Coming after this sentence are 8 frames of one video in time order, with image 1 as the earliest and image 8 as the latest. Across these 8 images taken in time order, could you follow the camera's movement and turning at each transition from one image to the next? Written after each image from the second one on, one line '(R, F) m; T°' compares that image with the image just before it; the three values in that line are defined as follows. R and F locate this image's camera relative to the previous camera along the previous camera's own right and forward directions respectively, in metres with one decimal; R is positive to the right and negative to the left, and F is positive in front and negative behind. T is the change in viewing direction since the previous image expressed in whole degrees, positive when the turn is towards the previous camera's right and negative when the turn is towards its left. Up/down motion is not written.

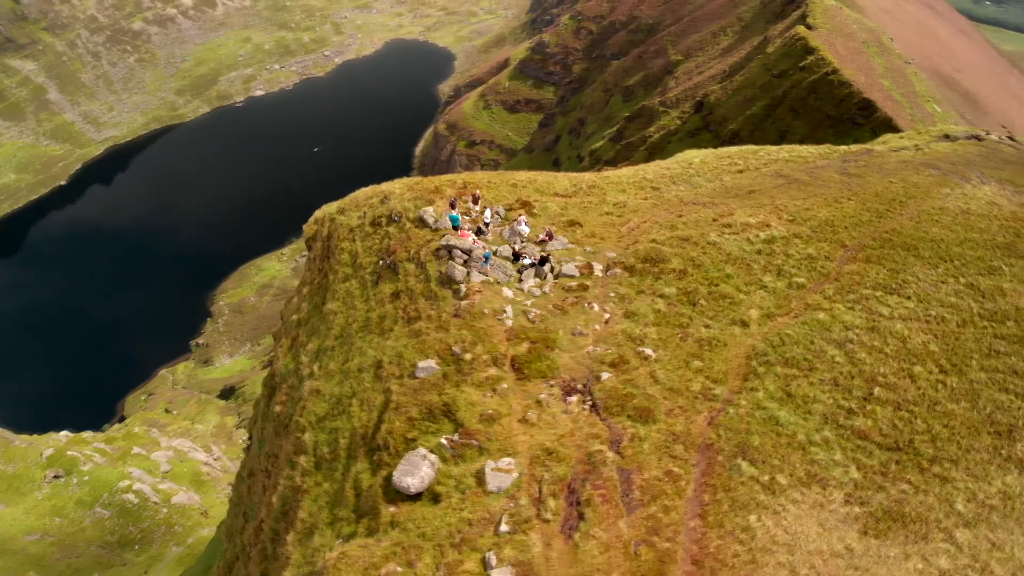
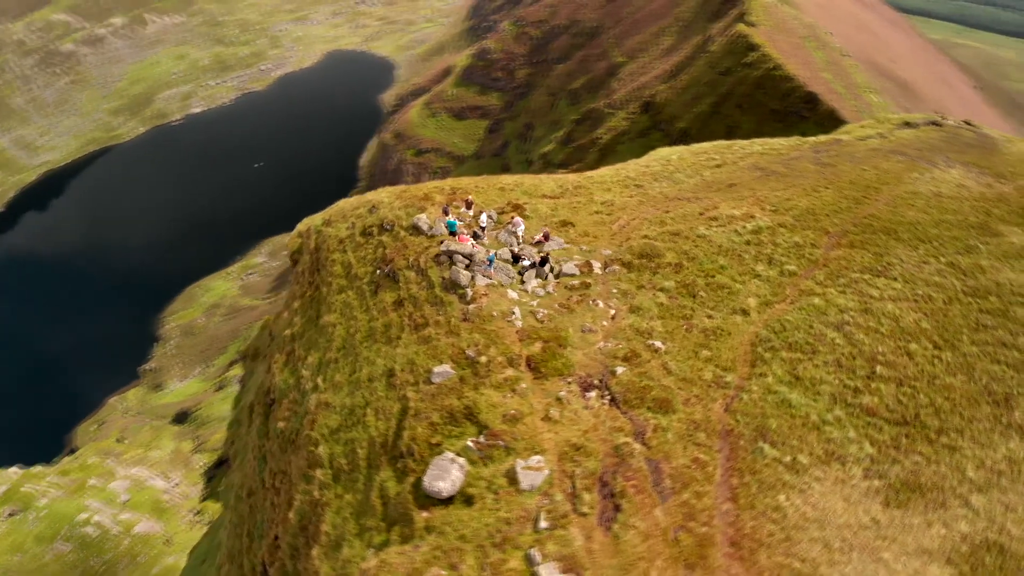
(-2.1, -0.3) m; +4°
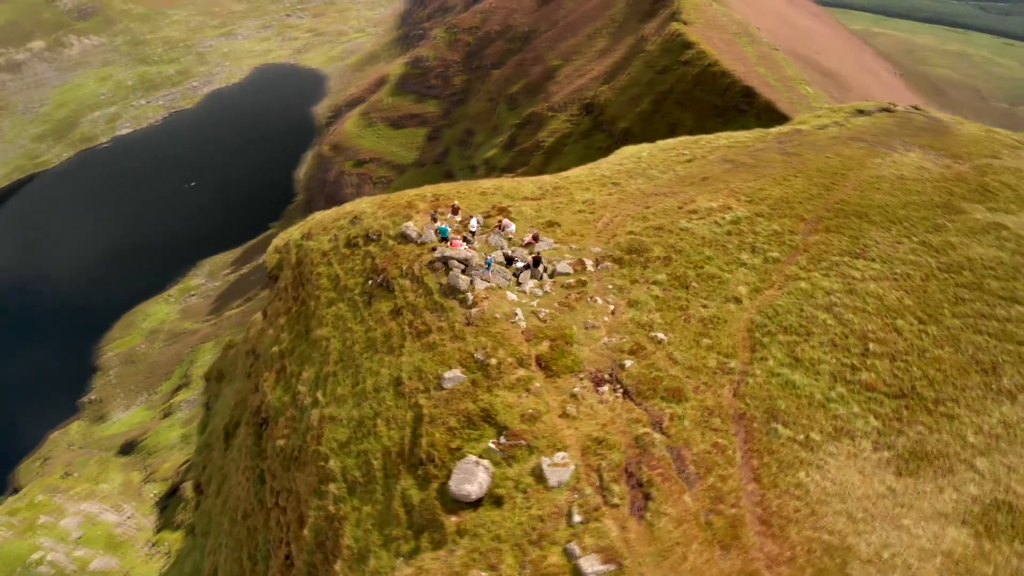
(-2.1, -0.2) m; +4°
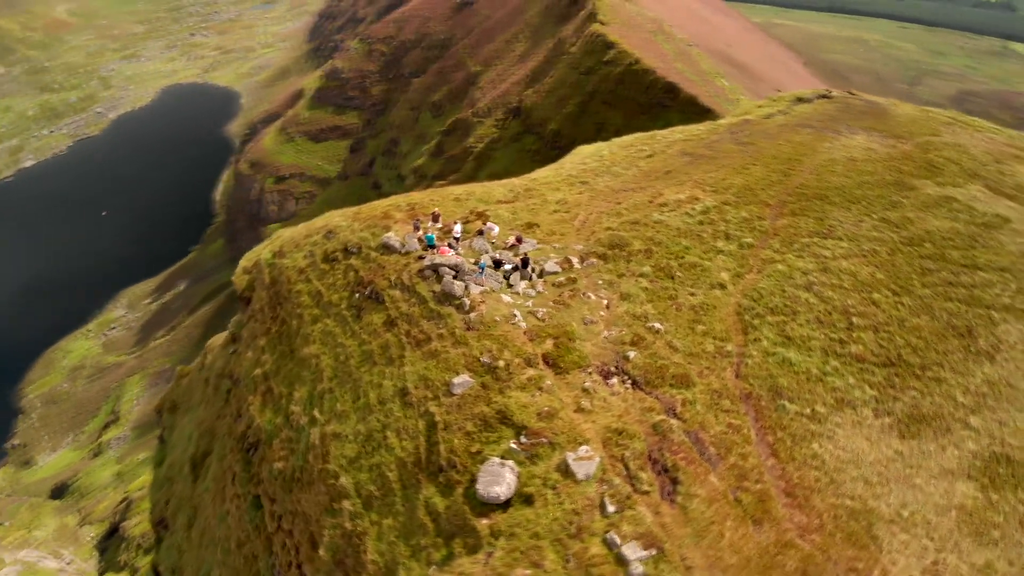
(-2.5, -0.2) m; +5°
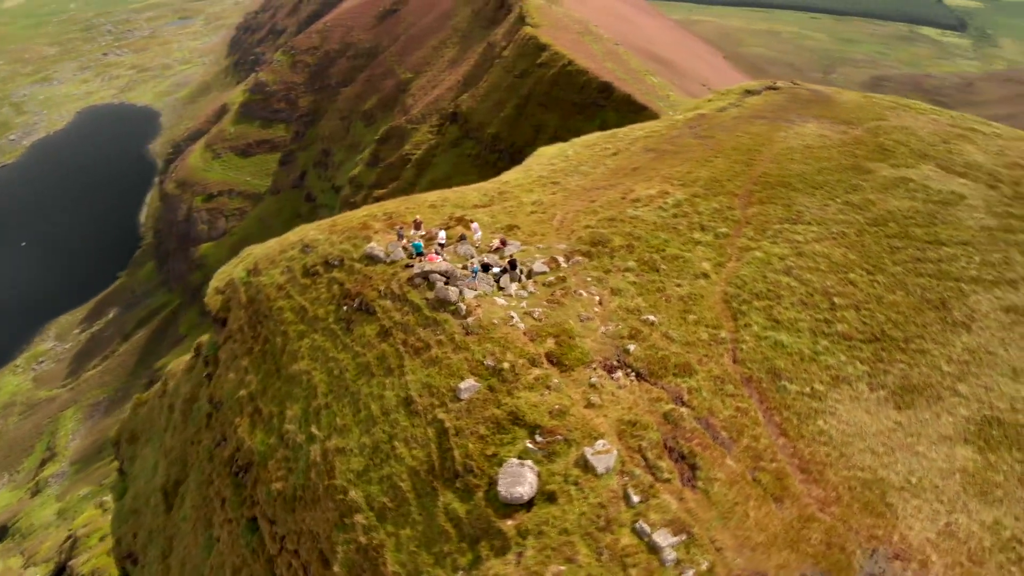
(-2.2, -0.2) m; +5°
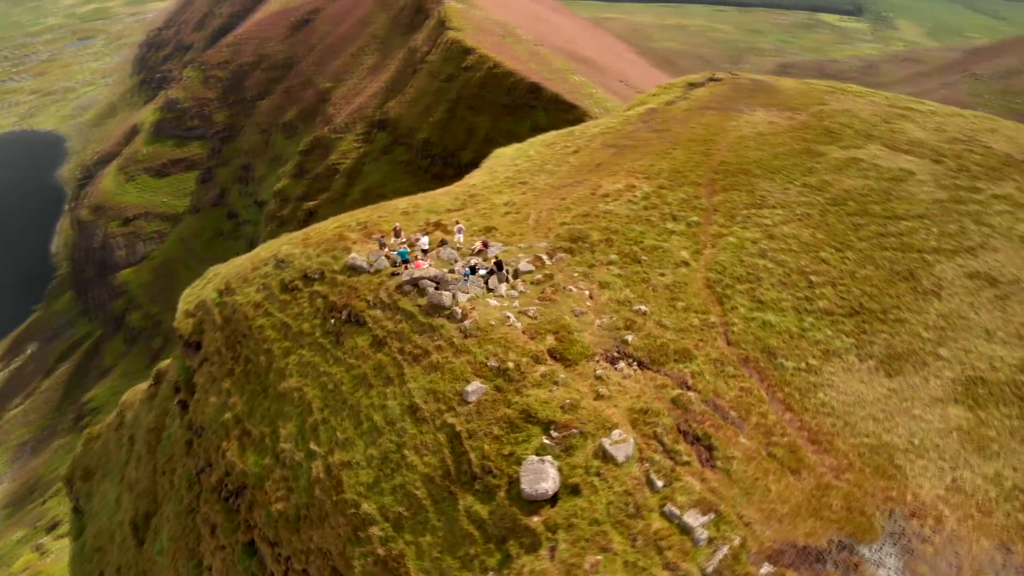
(-2.5, -0.1) m; +5°
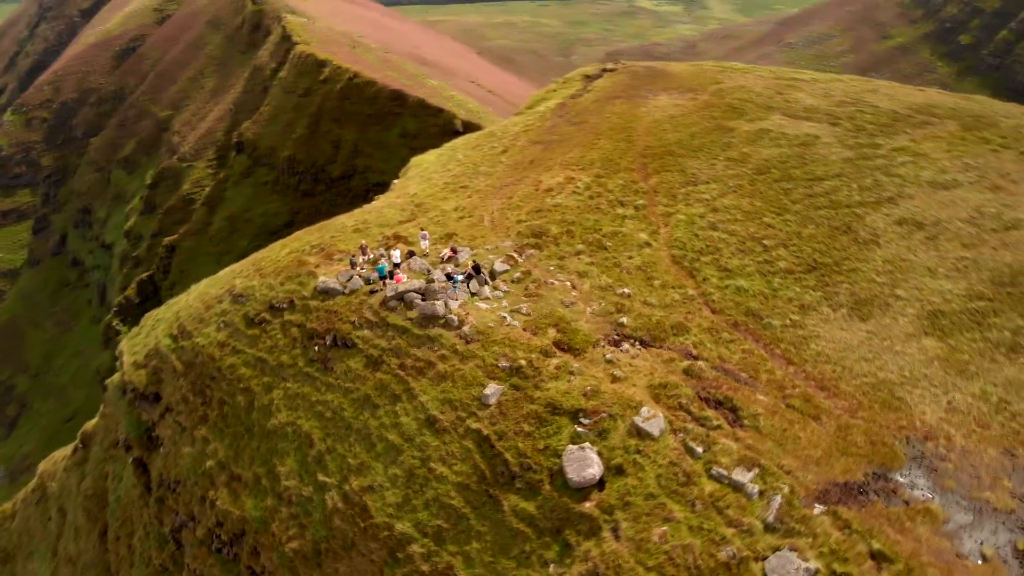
(-4.9, 0.0) m; +10°
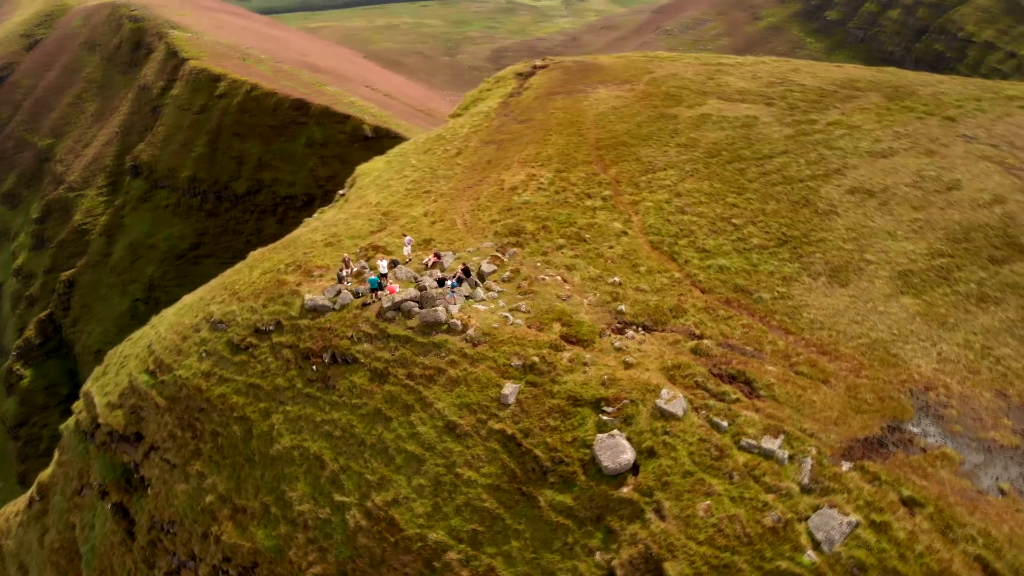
(-3.7, 0.0) m; +7°
